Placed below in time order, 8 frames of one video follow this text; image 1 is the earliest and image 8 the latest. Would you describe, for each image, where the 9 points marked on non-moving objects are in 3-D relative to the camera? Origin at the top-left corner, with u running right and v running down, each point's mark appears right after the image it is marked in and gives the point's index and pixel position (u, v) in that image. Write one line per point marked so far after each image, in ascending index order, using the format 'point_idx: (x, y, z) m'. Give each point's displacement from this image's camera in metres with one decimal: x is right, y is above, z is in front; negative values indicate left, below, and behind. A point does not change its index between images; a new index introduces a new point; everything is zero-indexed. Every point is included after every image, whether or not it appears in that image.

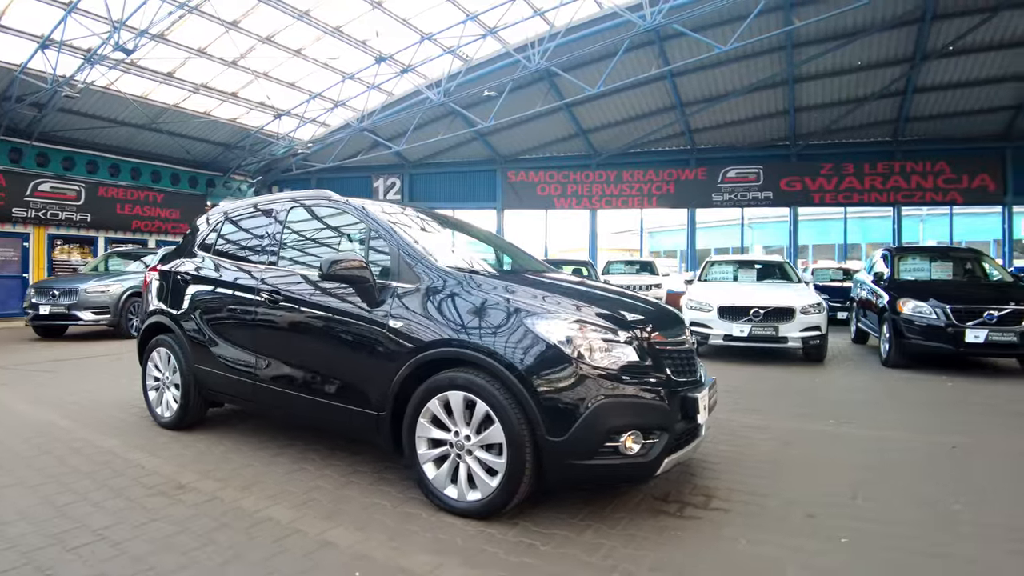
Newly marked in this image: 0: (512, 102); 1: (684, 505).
0: (0.0, +4.6, +15.7) m
1: (+1.0, -1.3, +3.5) m
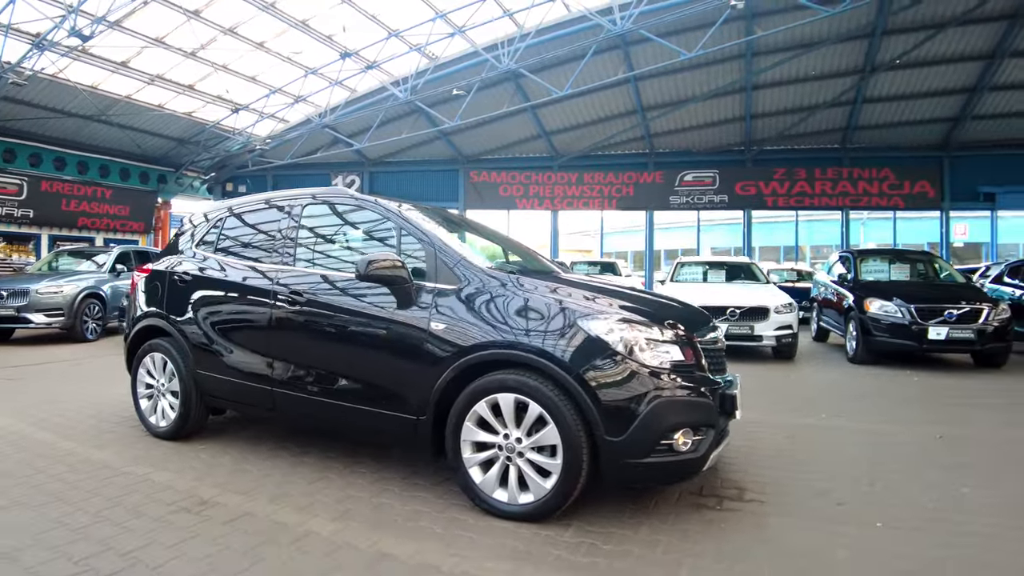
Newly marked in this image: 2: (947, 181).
0: (-0.9, +4.6, +15.7) m
1: (+1.2, -1.3, +3.6) m
2: (+11.7, +2.8, +16.8) m
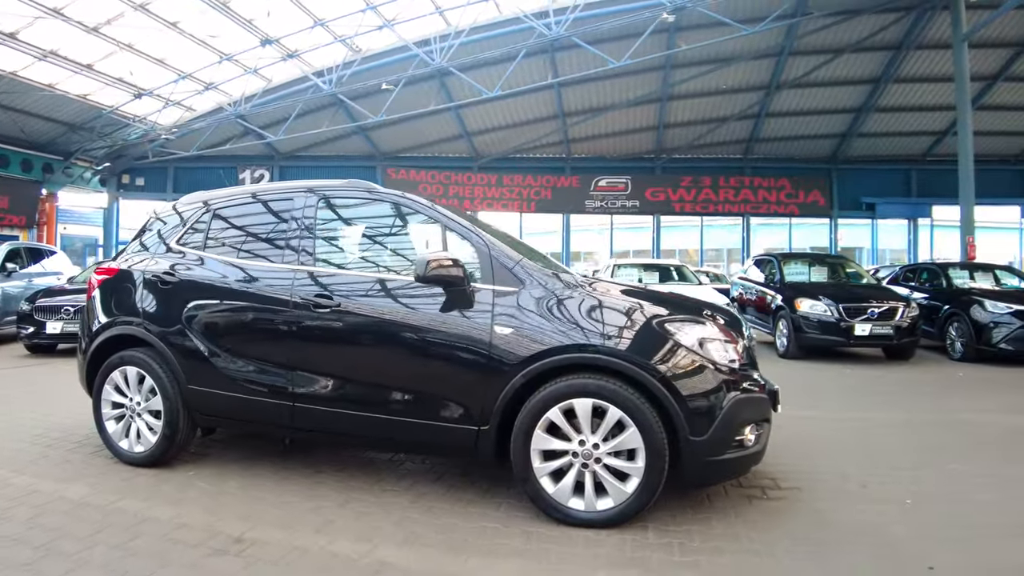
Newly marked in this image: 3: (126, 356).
0: (-2.7, +4.6, +15.3) m
1: (+1.5, -1.3, +3.7) m
2: (+9.5, +2.8, +18.5) m
3: (-2.5, -0.5, +4.1) m
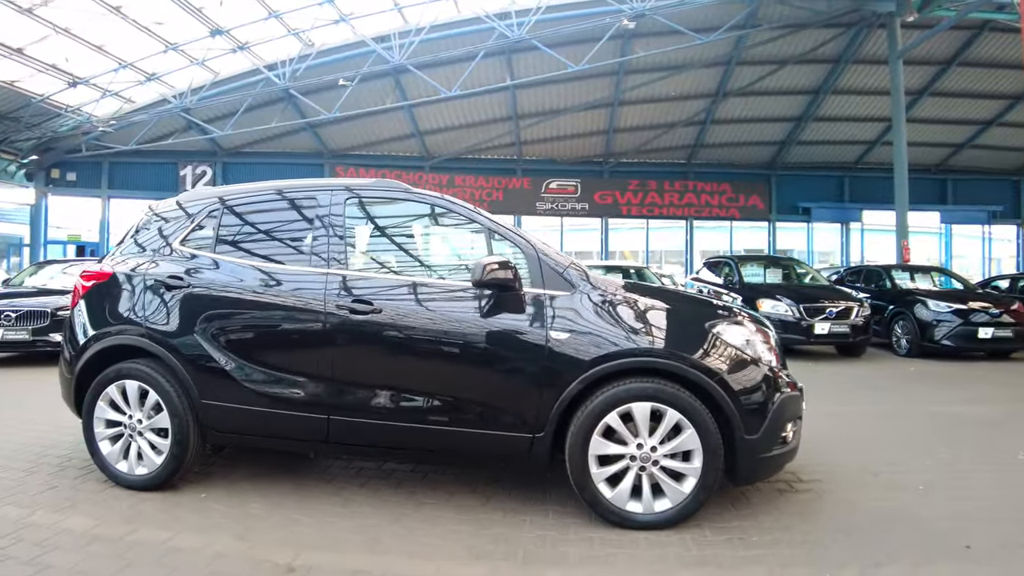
0: (-3.7, +4.5, +14.9) m
1: (+1.8, -1.3, +3.8) m
2: (+8.1, +2.8, +19.5) m
3: (-2.3, -0.5, +3.8) m
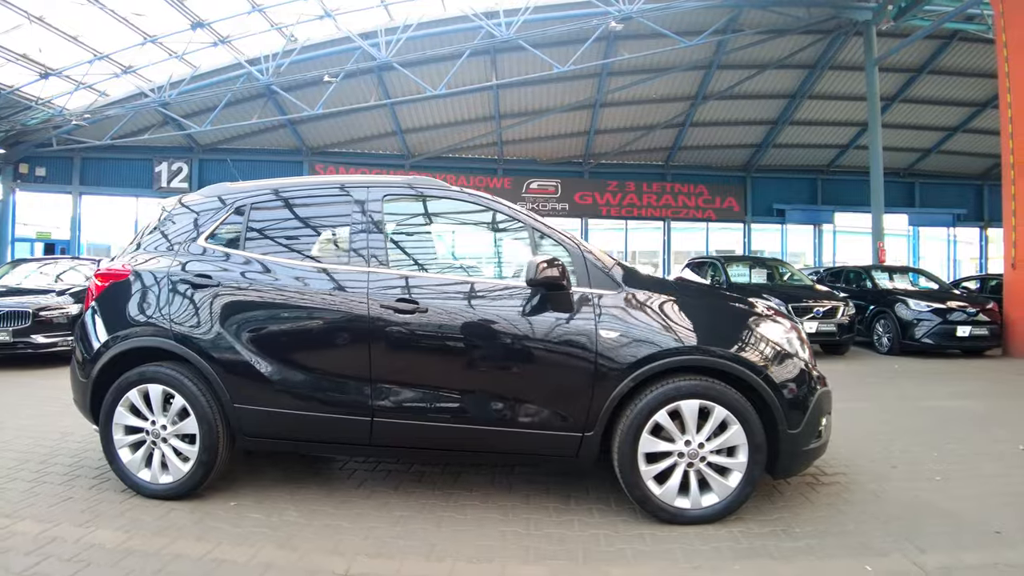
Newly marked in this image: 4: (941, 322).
0: (-4.0, +4.5, +14.7) m
1: (+2.0, -1.3, +3.9) m
2: (+7.5, +2.8, +19.9) m
3: (-2.1, -0.5, +3.6) m
4: (+6.4, -0.5, +9.5) m
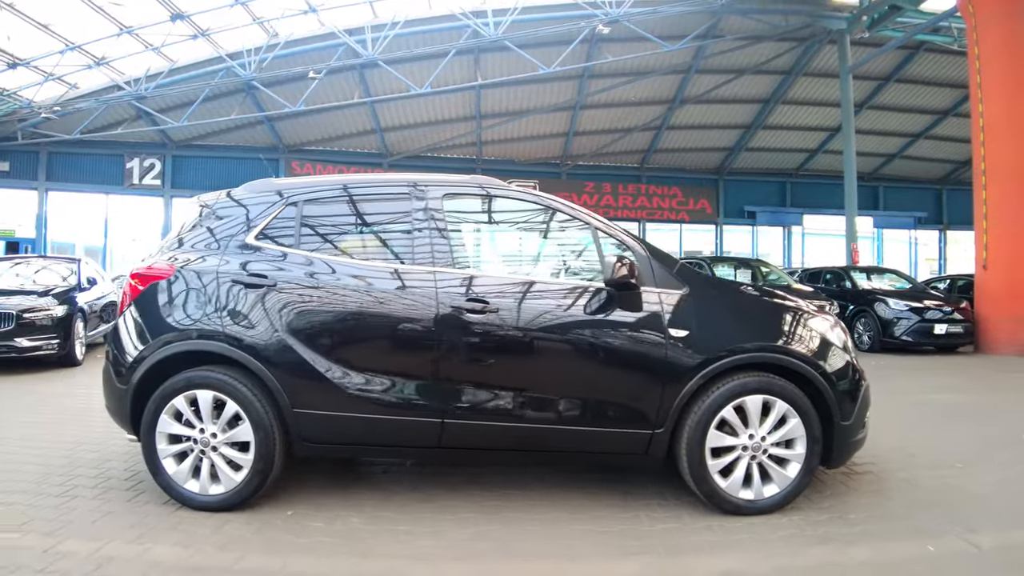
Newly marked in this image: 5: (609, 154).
0: (-4.4, +4.5, +14.4) m
1: (+2.3, -1.3, +4.1) m
2: (+6.7, +2.8, +20.4) m
3: (-1.8, -0.5, +3.5) m
4: (+6.4, -0.5, +9.9) m
5: (+3.0, +4.1, +19.3) m
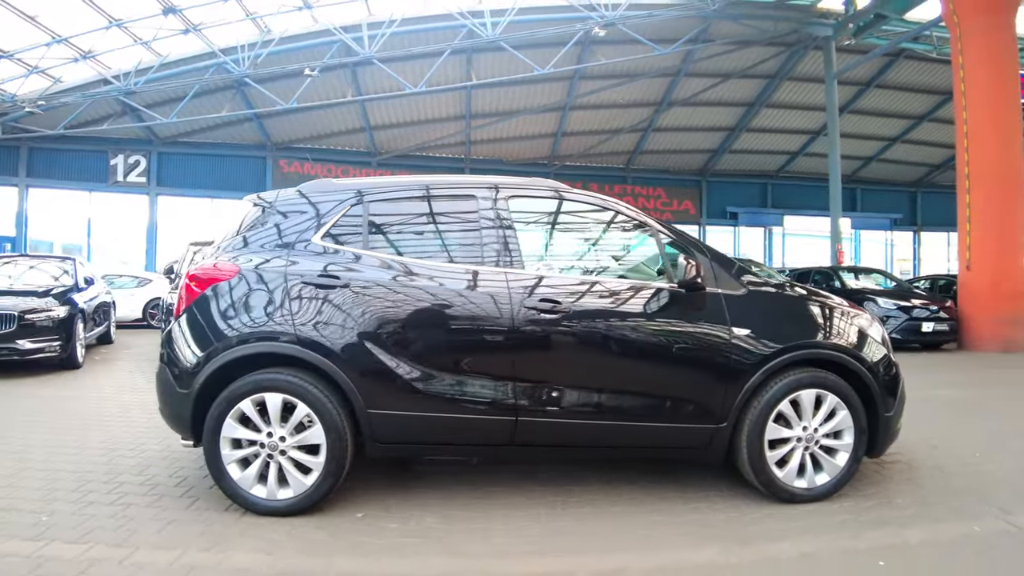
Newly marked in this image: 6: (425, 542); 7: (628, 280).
0: (-4.6, +4.5, +14.2) m
1: (+2.6, -1.3, +4.2) m
2: (+6.3, +2.8, +20.7) m
3: (-1.4, -0.5, +3.5) m
4: (+6.4, -0.5, +10.3) m
5: (+2.6, +4.1, +19.5) m
6: (-0.5, -1.3, +3.1) m
7: (+0.7, 0.0, +3.7) m
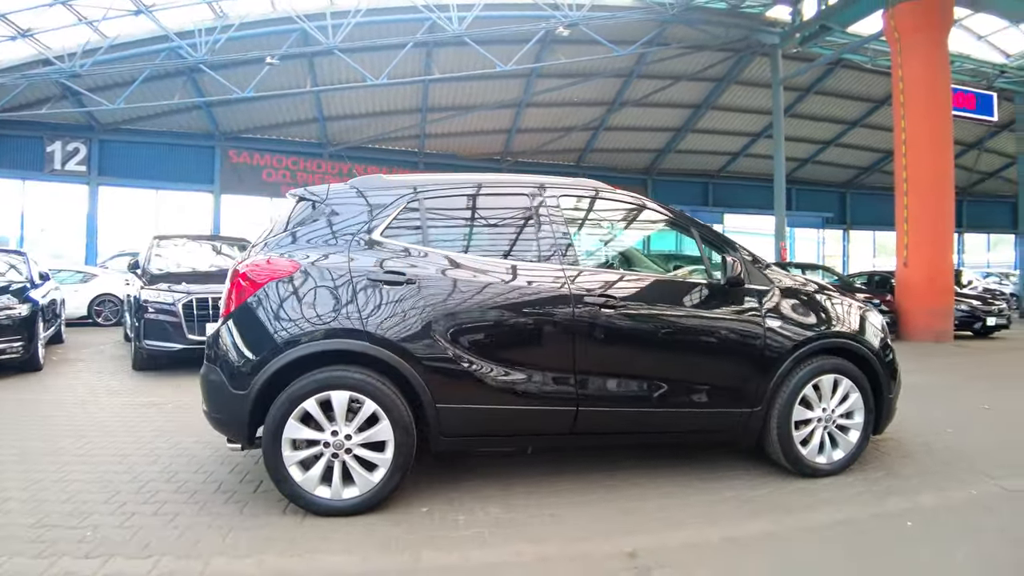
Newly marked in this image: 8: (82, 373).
0: (-5.4, +4.6, +13.8) m
1: (+2.9, -1.2, +4.7) m
2: (+4.7, +3.0, +21.4) m
3: (-1.1, -0.5, +3.5) m
4: (+6.0, -0.4, +11.1) m
5: (+1.1, +4.3, +19.8) m
6: (-0.1, -1.2, +3.2) m
7: (+1.0, +0.1, +3.9) m
8: (-5.1, -1.0, +7.5) m
